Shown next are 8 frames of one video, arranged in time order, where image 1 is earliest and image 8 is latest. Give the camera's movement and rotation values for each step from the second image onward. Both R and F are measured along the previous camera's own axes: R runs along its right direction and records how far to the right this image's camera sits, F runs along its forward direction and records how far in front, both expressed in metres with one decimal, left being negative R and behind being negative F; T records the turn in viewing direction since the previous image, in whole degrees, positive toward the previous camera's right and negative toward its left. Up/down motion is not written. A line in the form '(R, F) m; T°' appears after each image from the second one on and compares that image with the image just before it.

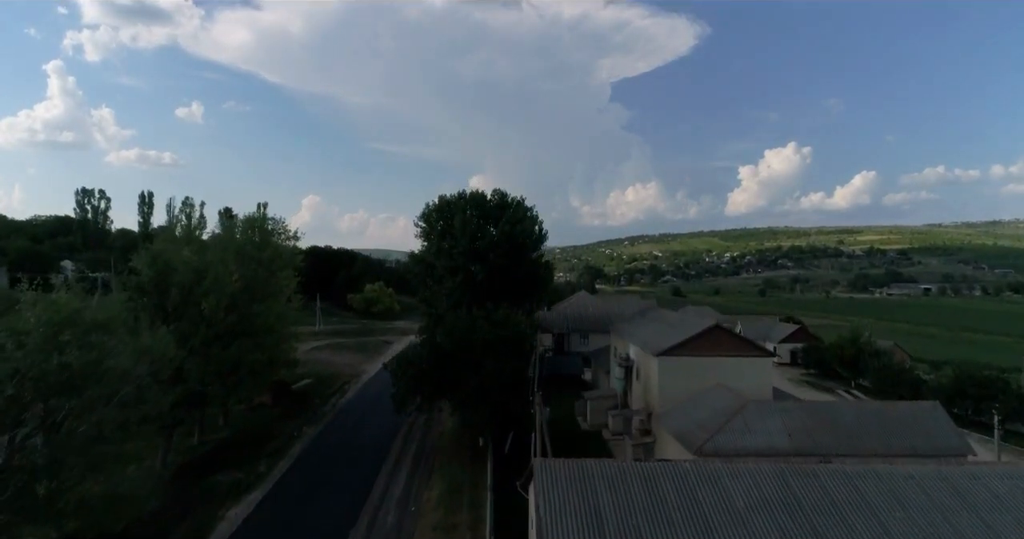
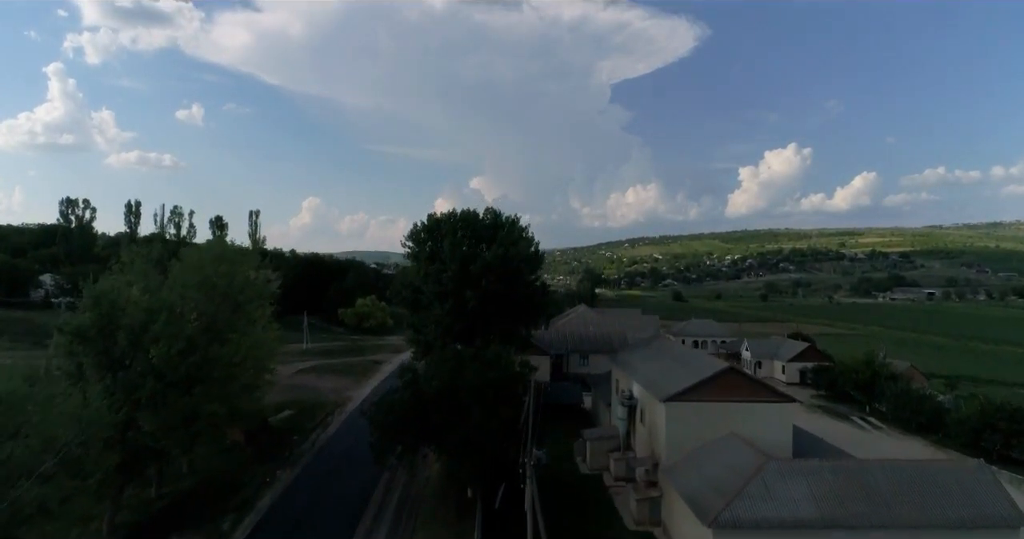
(+0.3, +2.3) m; 0°
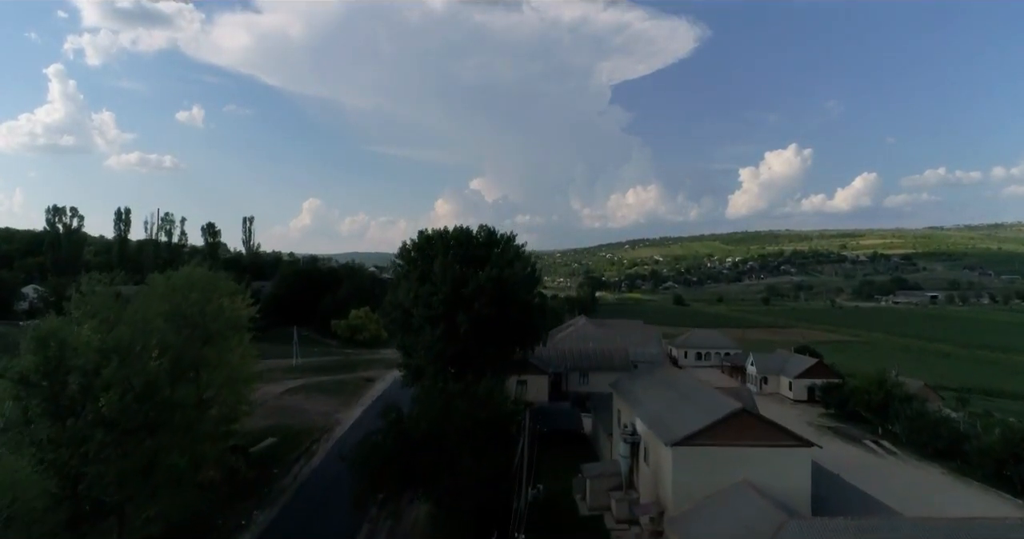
(+0.2, +1.8) m; 0°
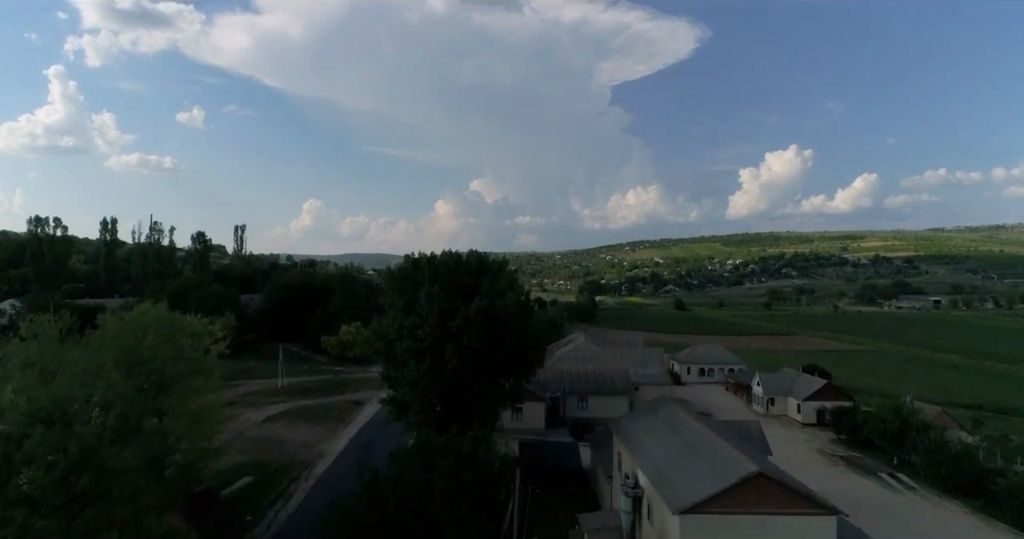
(+0.3, +2.1) m; 0°
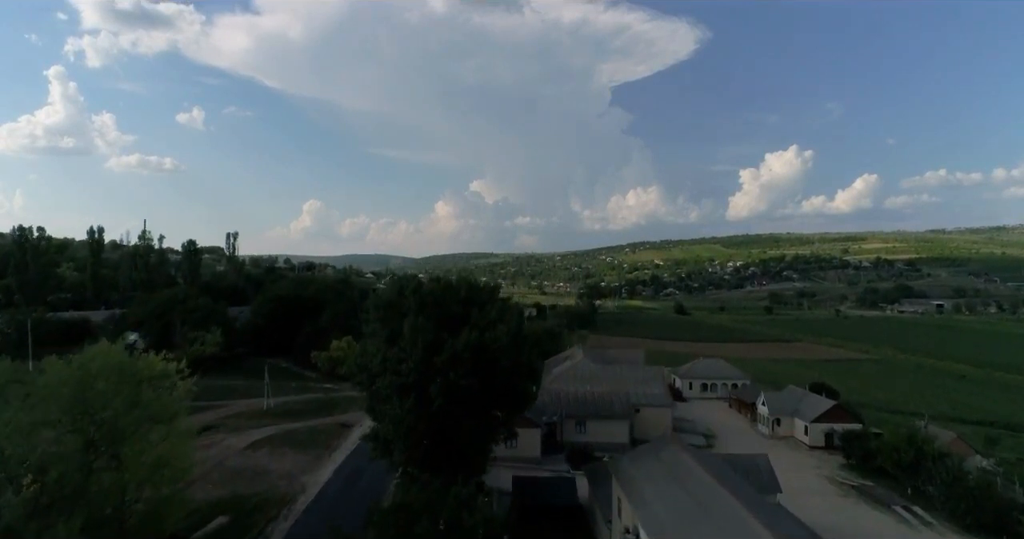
(+0.3, +1.8) m; 0°
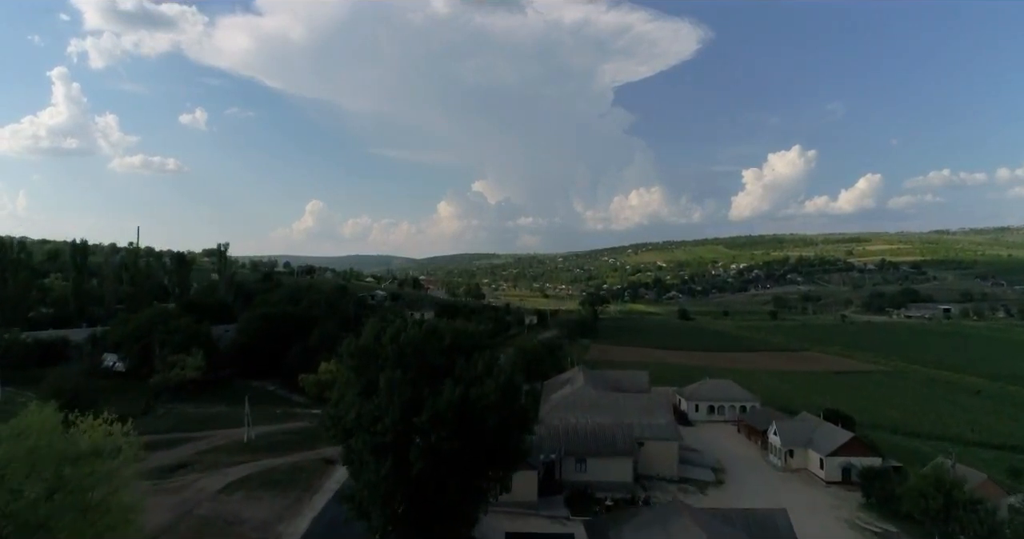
(+0.4, +2.7) m; 0°
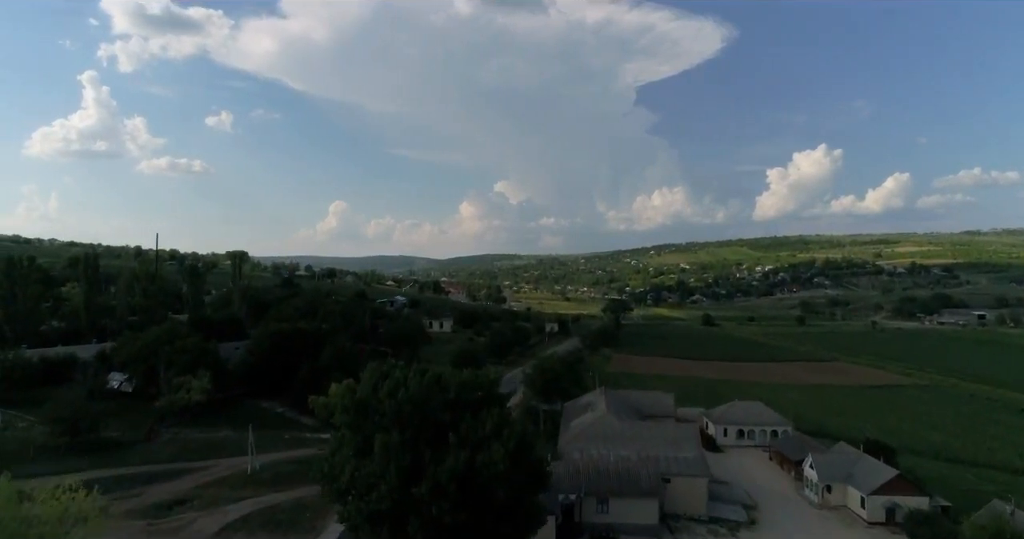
(+0.2, +2.5) m; -2°
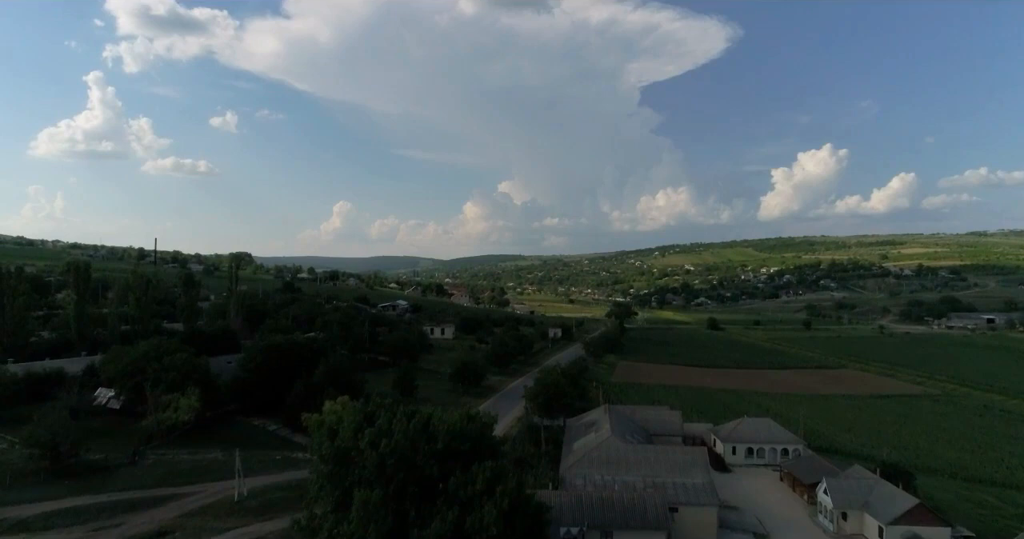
(+0.3, +1.9) m; 0°
